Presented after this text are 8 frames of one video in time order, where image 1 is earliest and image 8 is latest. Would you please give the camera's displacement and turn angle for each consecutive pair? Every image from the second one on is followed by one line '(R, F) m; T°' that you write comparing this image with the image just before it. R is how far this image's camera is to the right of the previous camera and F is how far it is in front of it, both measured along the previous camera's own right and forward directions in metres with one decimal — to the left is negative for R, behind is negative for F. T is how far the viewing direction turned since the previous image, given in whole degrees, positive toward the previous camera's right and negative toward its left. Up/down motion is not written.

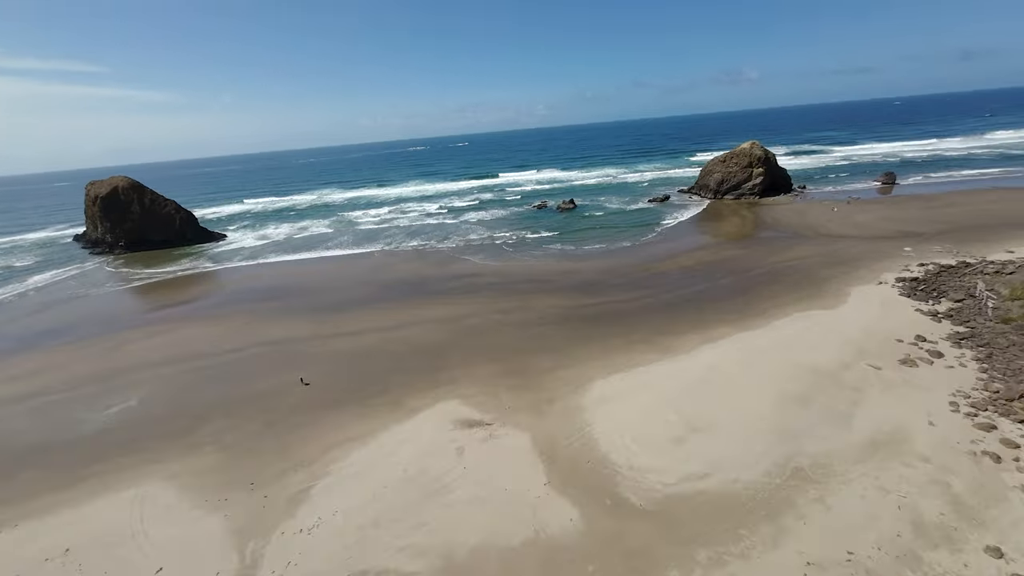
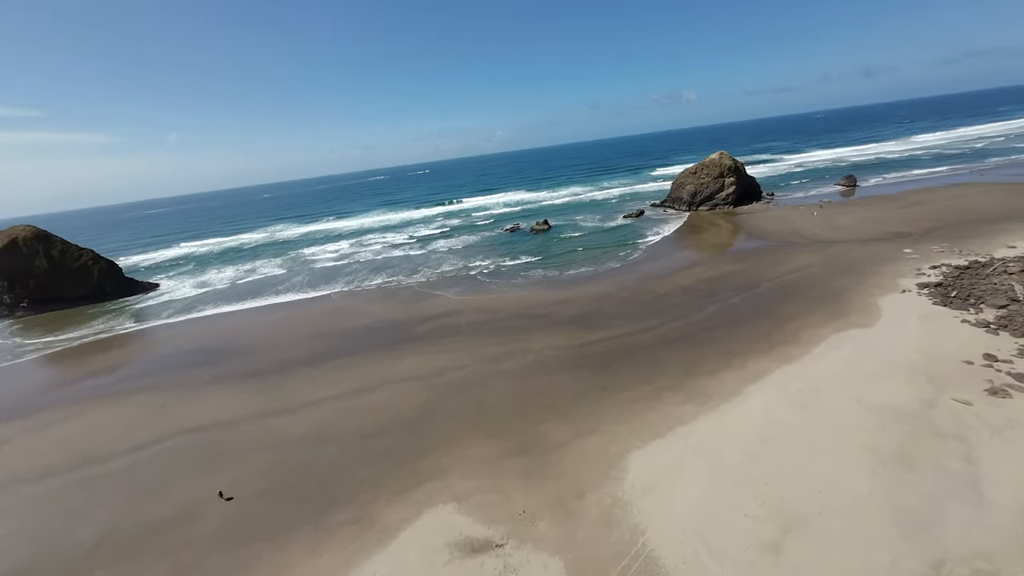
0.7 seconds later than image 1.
(-0.7, +2.9) m; +5°
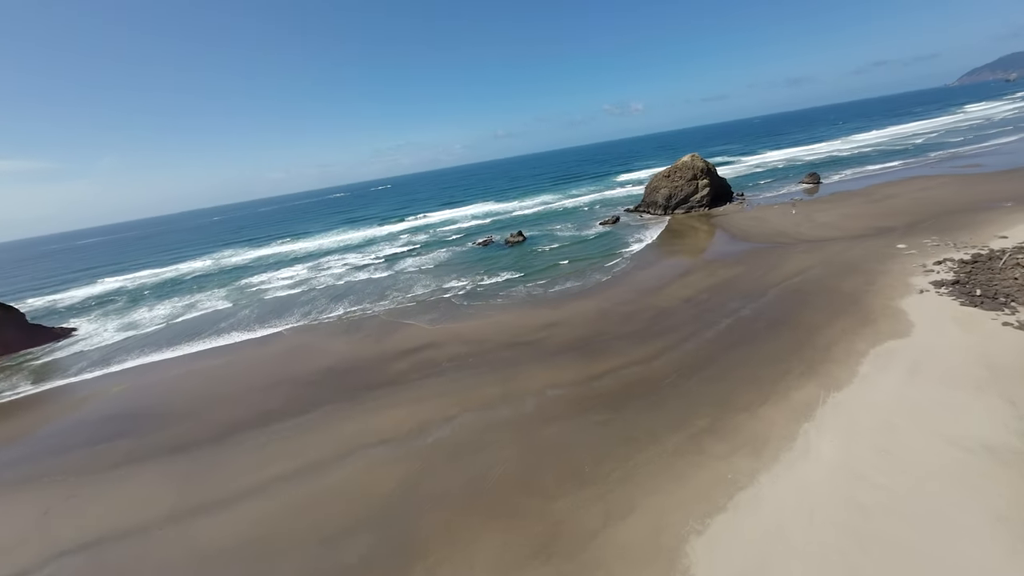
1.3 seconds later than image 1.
(-0.7, +2.5) m; +5°
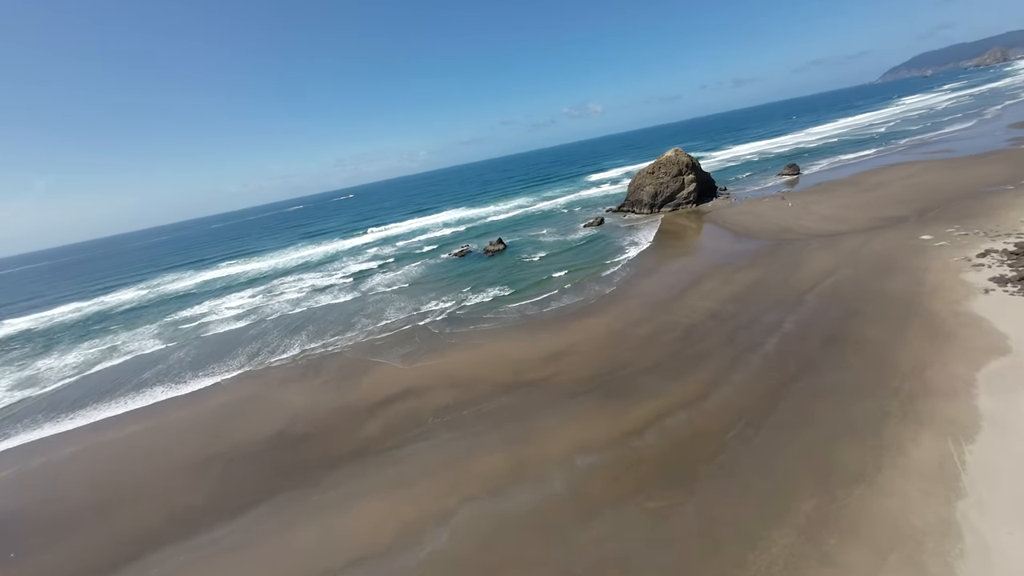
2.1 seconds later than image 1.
(-0.9, +3.3) m; +4°
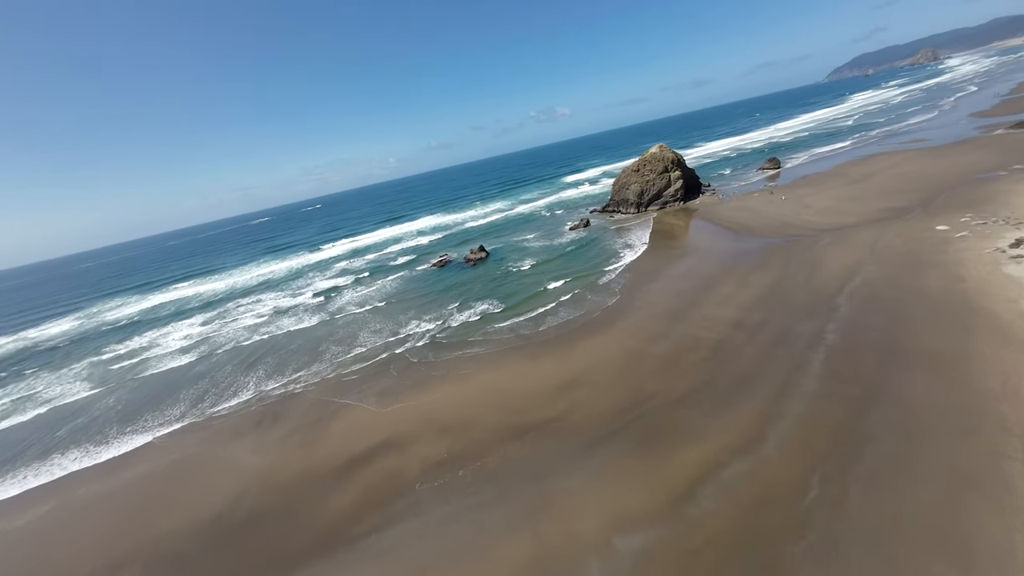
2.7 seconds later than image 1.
(-0.7, +2.5) m; +4°
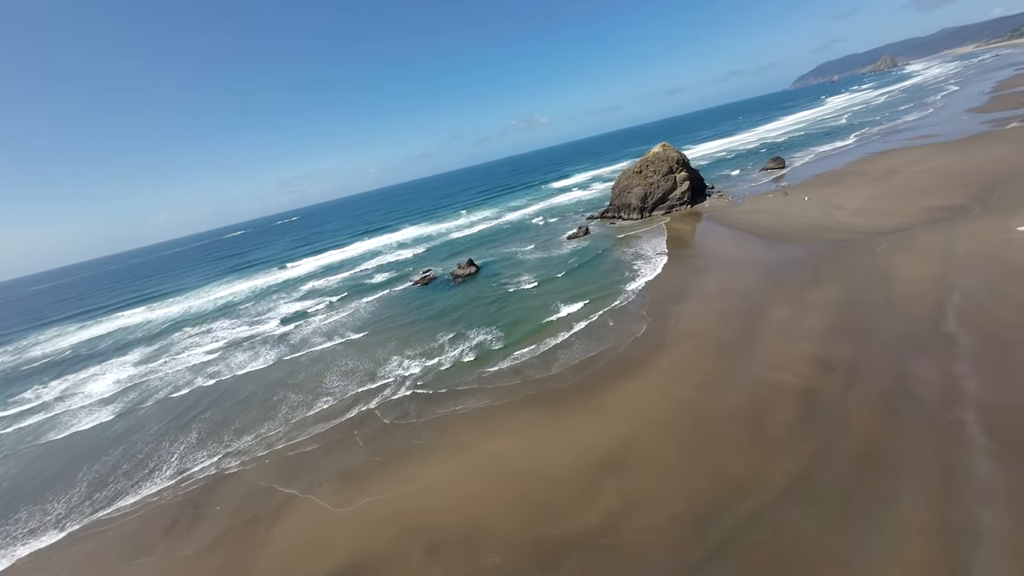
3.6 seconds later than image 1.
(-0.7, +3.7) m; +2°
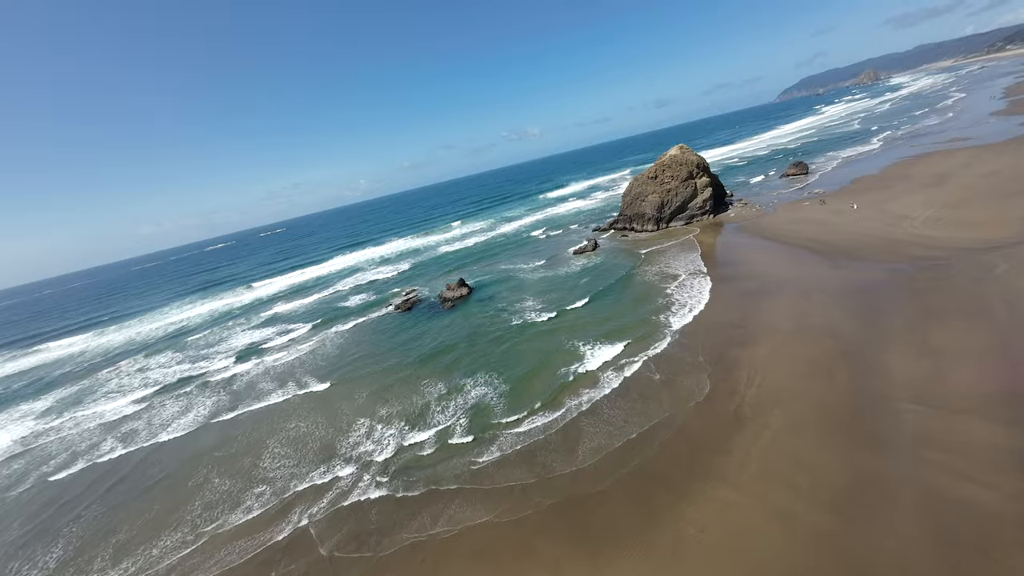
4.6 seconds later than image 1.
(-0.4, +4.2) m; +1°
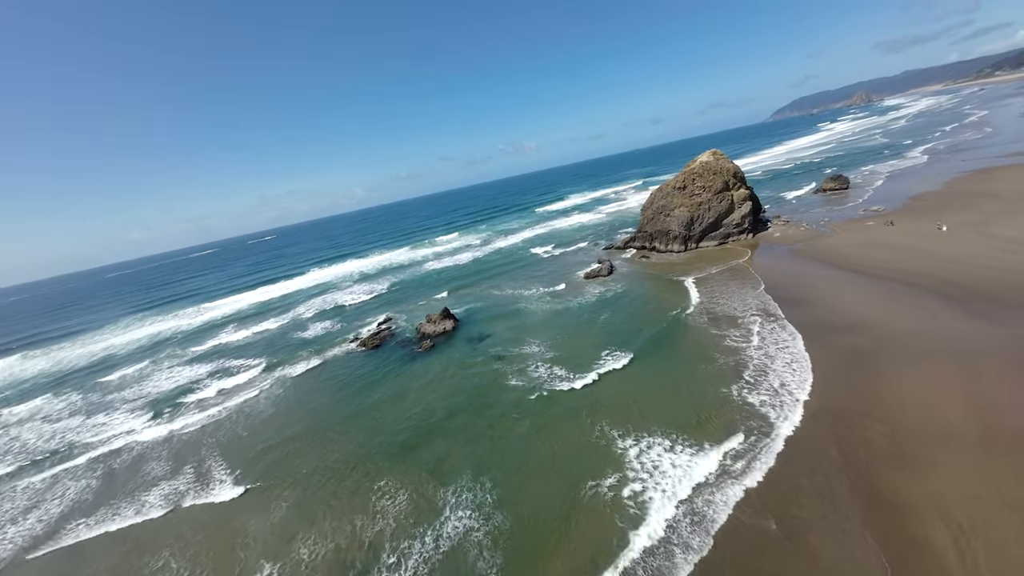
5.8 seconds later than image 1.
(-0.2, +4.9) m; +1°
